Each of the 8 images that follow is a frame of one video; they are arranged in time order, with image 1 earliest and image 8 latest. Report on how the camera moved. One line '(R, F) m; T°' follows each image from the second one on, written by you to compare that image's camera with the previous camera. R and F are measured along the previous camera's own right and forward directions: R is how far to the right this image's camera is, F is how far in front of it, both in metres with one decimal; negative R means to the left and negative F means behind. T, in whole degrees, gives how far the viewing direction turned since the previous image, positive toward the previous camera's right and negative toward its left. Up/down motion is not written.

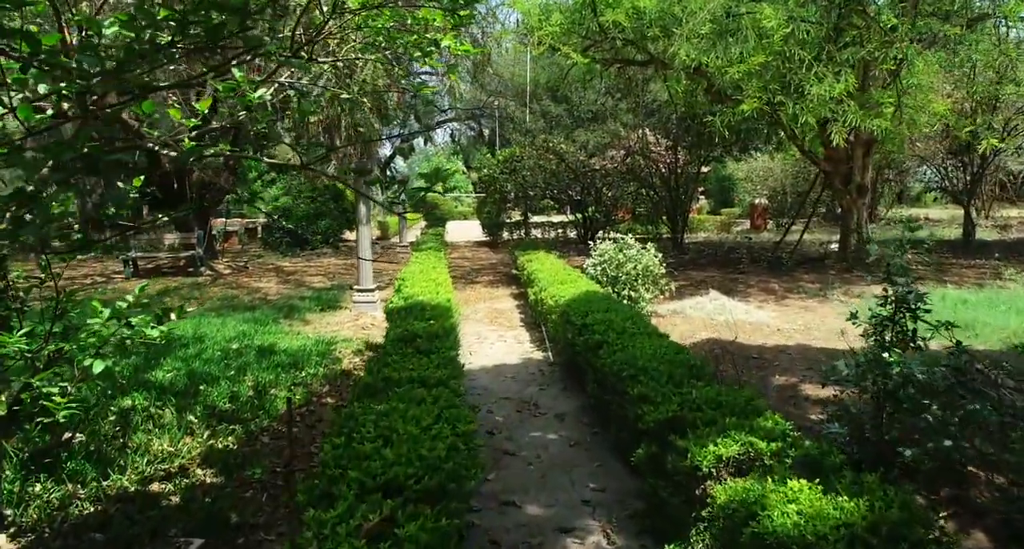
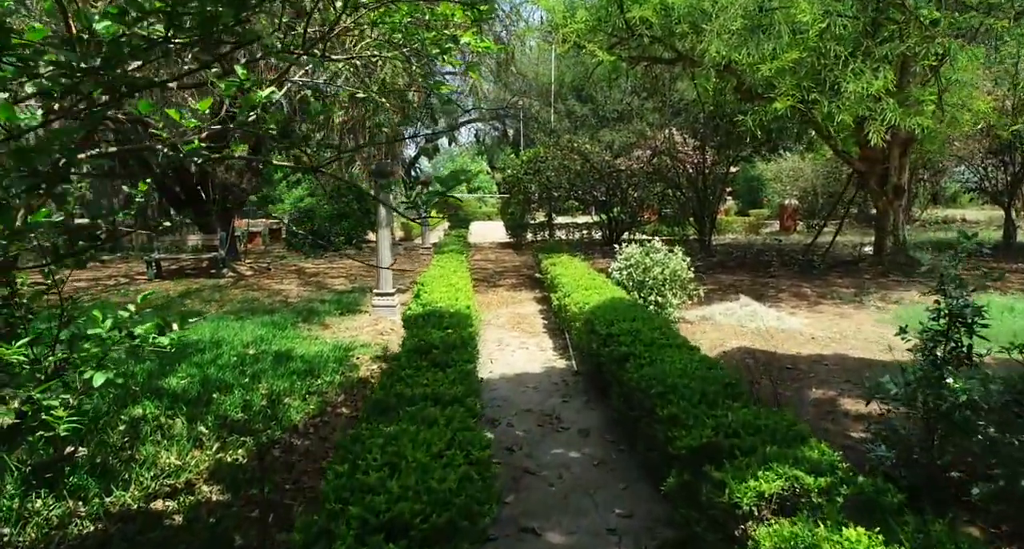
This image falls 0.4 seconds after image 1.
(0.0, +0.2) m; -2°
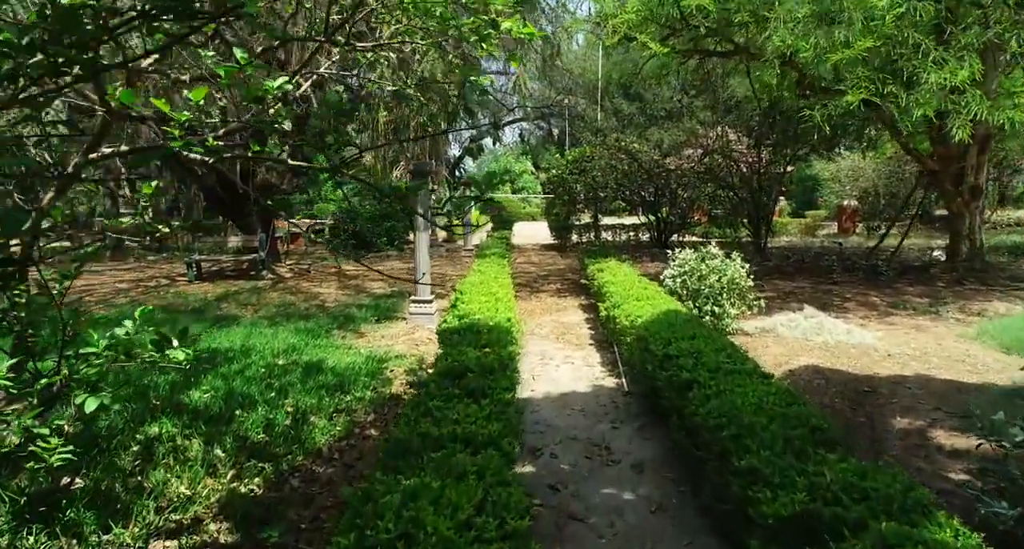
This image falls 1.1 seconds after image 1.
(0.0, +0.4) m; -4°
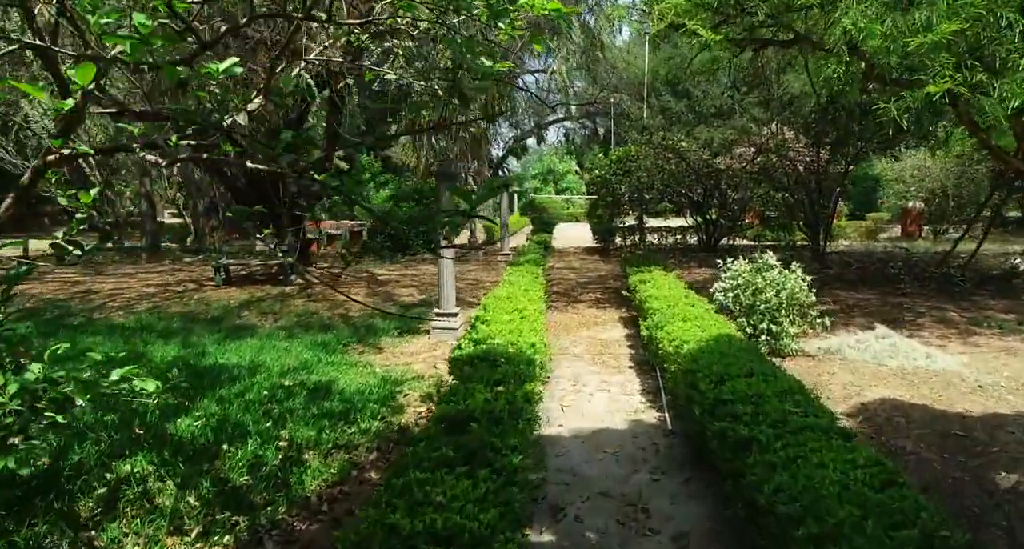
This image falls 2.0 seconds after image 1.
(+0.1, +0.6) m; -4°
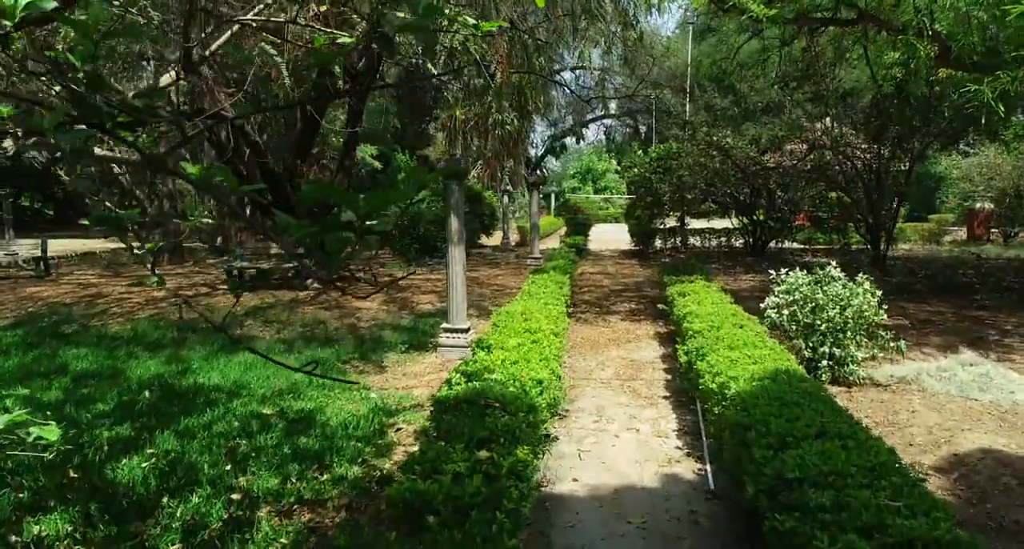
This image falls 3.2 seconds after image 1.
(+0.2, +0.8) m; -3°
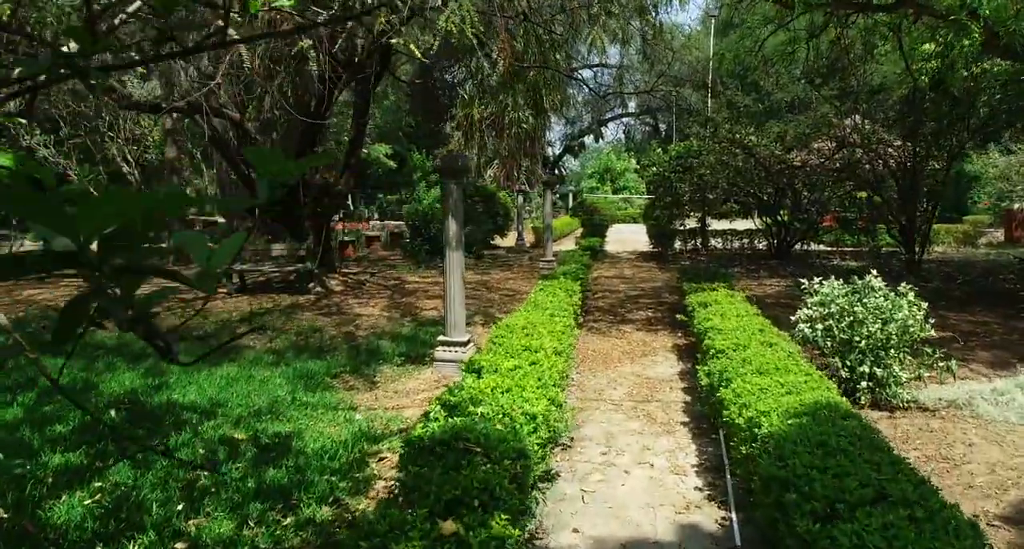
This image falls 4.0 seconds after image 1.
(+0.1, +0.5) m; -2°
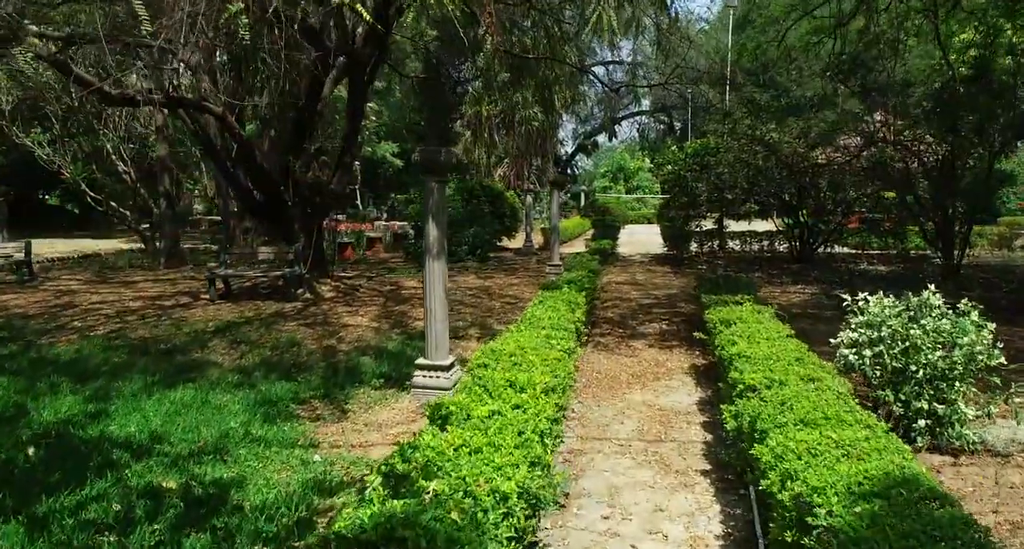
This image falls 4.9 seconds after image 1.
(+0.1, +0.7) m; -1°
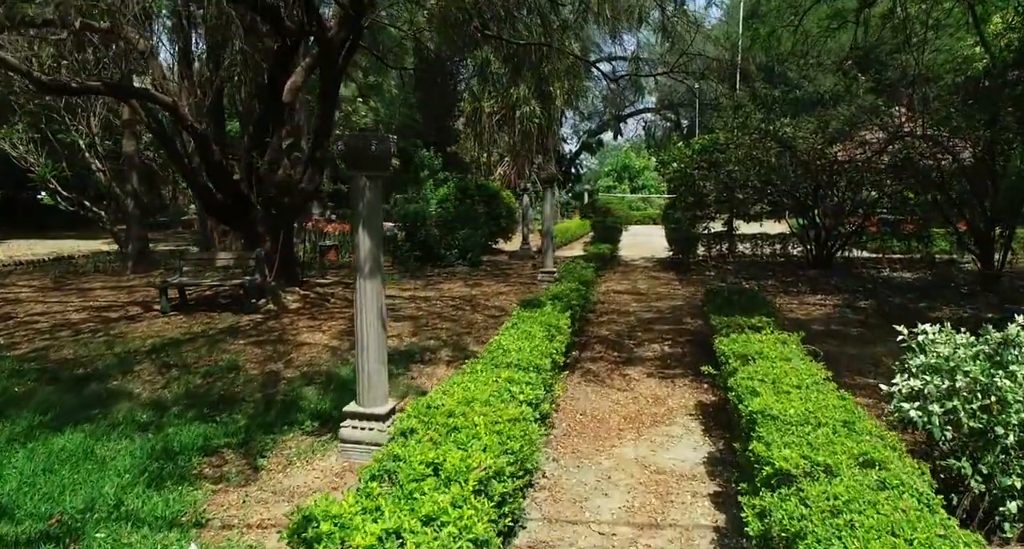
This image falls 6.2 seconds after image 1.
(+0.3, +1.0) m; -1°
